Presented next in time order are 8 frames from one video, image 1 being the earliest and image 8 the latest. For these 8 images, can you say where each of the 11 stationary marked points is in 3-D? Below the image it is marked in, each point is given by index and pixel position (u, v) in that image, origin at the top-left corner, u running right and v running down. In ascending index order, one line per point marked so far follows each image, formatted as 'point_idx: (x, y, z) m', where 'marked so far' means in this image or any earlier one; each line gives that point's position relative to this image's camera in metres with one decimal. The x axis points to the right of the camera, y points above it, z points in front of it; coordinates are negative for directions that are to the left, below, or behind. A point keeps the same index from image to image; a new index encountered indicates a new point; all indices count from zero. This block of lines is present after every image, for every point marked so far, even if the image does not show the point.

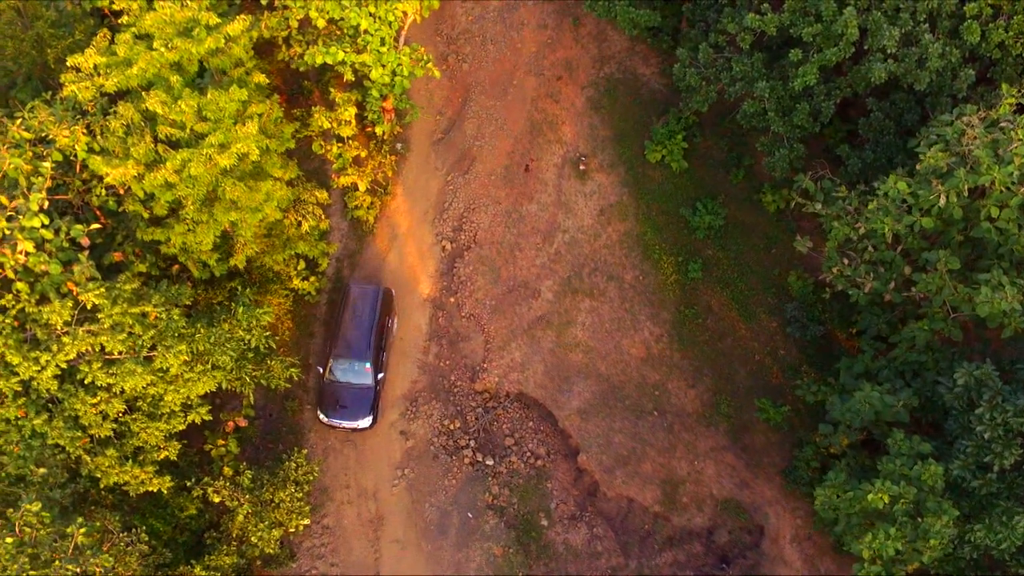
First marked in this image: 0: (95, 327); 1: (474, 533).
0: (-7.0, -0.7, +11.0) m
1: (-0.7, -5.3, +14.2) m
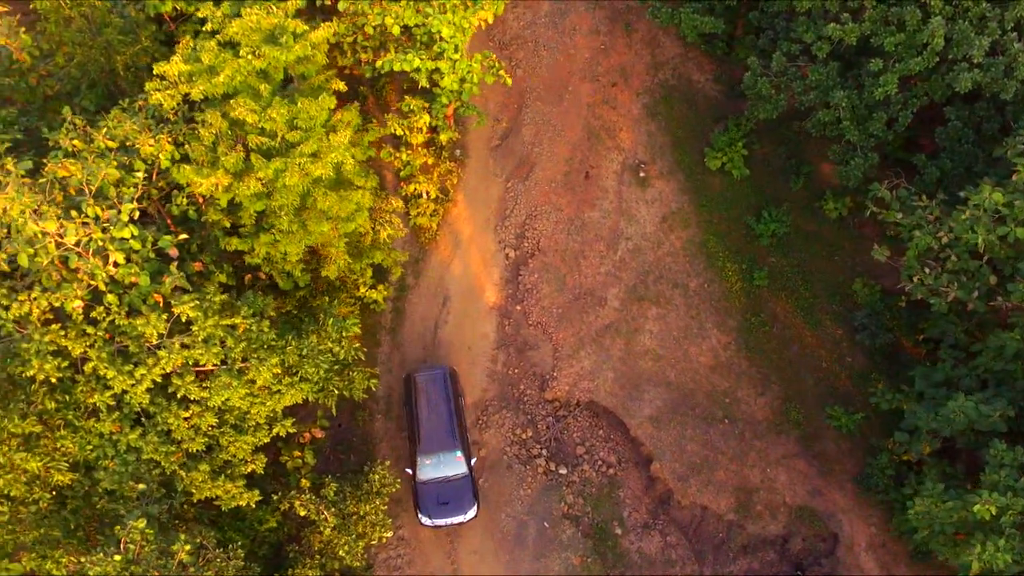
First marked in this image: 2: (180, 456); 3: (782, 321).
0: (-5.4, -0.9, +10.8) m
1: (+0.9, -5.5, +14.1) m
2: (-5.6, -2.9, +11.0) m
3: (+6.4, -0.8, +15.6) m
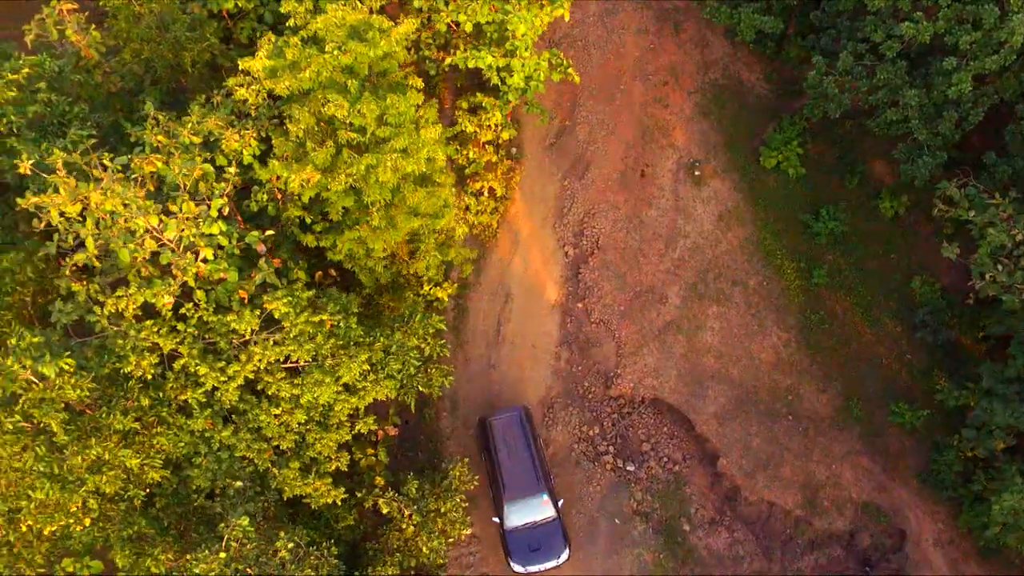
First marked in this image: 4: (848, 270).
0: (-3.8, -0.8, +10.8) m
1: (+2.5, -5.4, +14.2) m
2: (-4.0, -2.8, +11.0) m
3: (+7.9, -0.8, +15.7) m
4: (+8.2, +0.4, +15.9) m
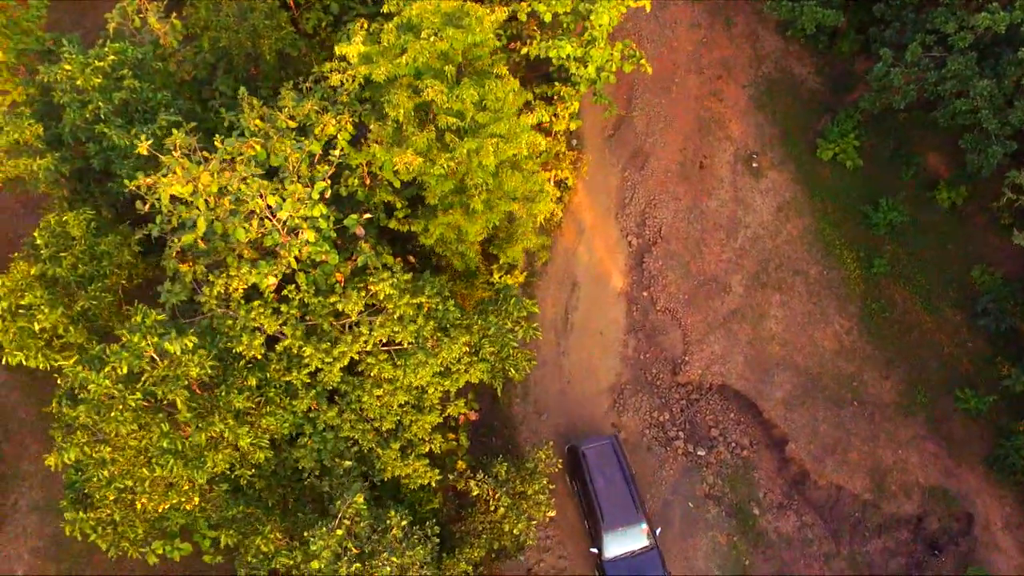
0: (-2.1, -0.5, +10.9) m
1: (+4.1, -5.1, +14.4) m
2: (-2.4, -2.5, +11.1) m
3: (+9.6, -0.5, +16.0) m
4: (+9.9, +0.7, +16.2) m
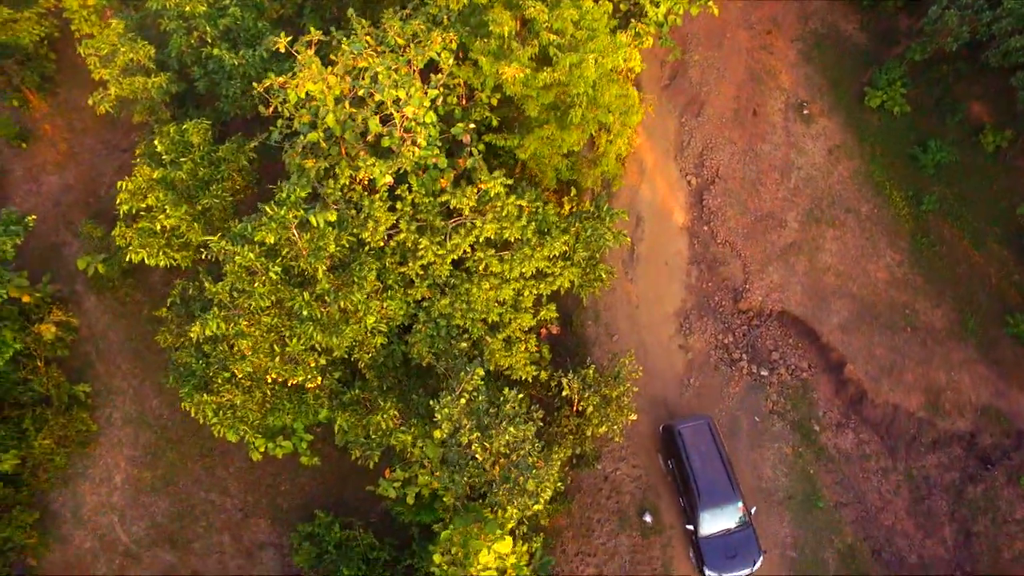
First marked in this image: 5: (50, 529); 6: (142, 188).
0: (-0.3, +1.3, +11.7) m
1: (+5.8, -3.4, +15.1) m
2: (-0.6, -0.7, +11.9) m
3: (+11.3, +1.2, +16.8) m
4: (+11.6, +2.3, +17.1) m
5: (-10.1, -5.3, +14.2) m
6: (-6.9, +1.9, +12.1) m
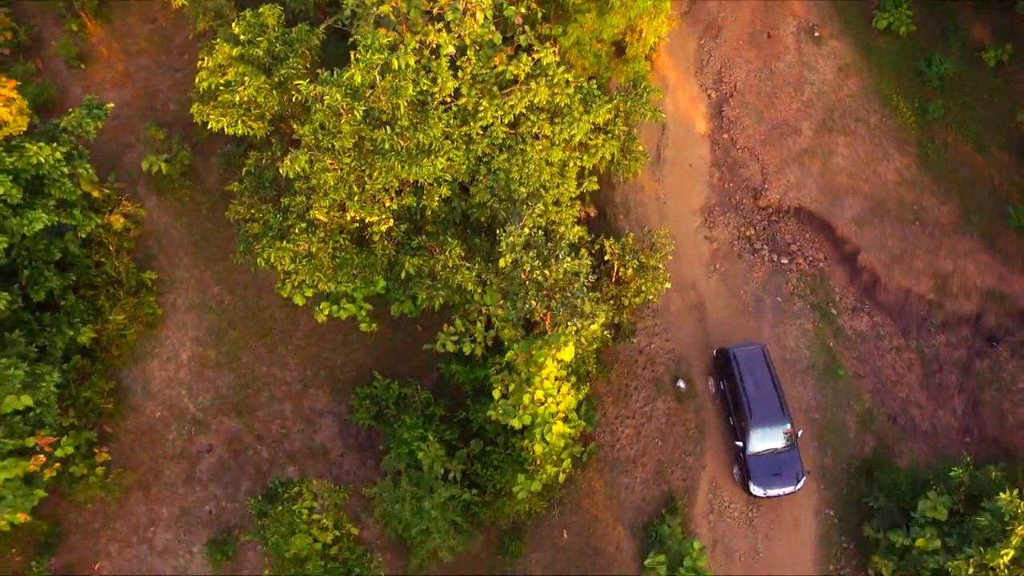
0: (+0.7, +4.1, +12.9) m
1: (+6.8, -0.7, +16.3) m
2: (+0.4, +2.1, +13.0) m
3: (+12.3, +3.9, +18.1) m
4: (+12.6, +5.1, +18.4) m
5: (-9.1, -2.6, +15.2) m
6: (-5.9, +4.6, +13.2) m
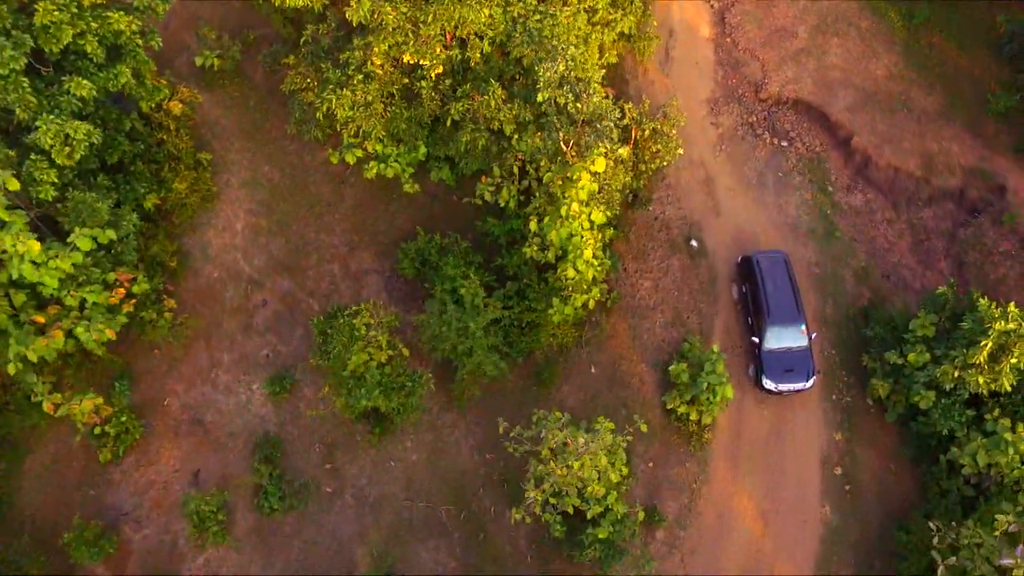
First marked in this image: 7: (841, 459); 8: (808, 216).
0: (+1.4, +7.5, +14.5) m
1: (+7.5, +2.7, +17.9) m
2: (+1.1, +5.5, +14.6) m
3: (+12.9, +7.3, +19.8) m
4: (+13.2, +8.5, +20.1) m
5: (-8.4, +0.6, +16.6) m
6: (-5.2, +7.9, +14.8) m
7: (+7.6, -3.9, +14.9) m
8: (+8.0, +1.9, +17.5) m
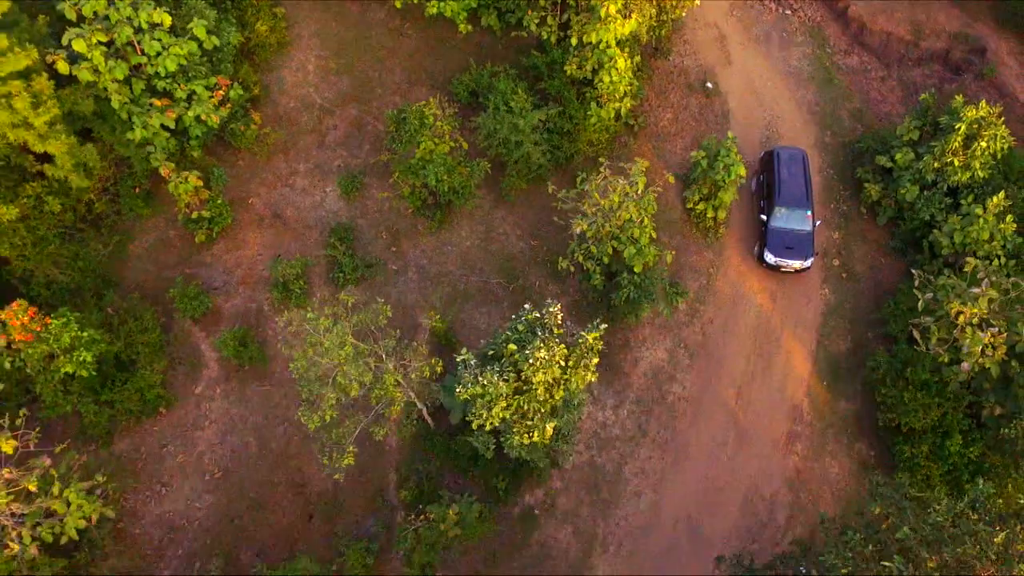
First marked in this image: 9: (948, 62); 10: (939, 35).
0: (+2.6, +12.4, +17.0) m
1: (+8.7, +7.5, +20.3) m
2: (+2.3, +10.4, +17.1) m
3: (+14.1, +11.9, +22.3) m
4: (+14.4, +13.1, +22.7) m
5: (-7.2, +5.6, +19.0) m
6: (-4.0, +12.9, +17.4) m
7: (+8.6, +0.9, +17.2) m
8: (+9.1, +6.7, +19.9) m
9: (+13.7, +7.1, +20.5) m
10: (+13.5, +7.9, +20.7) m
